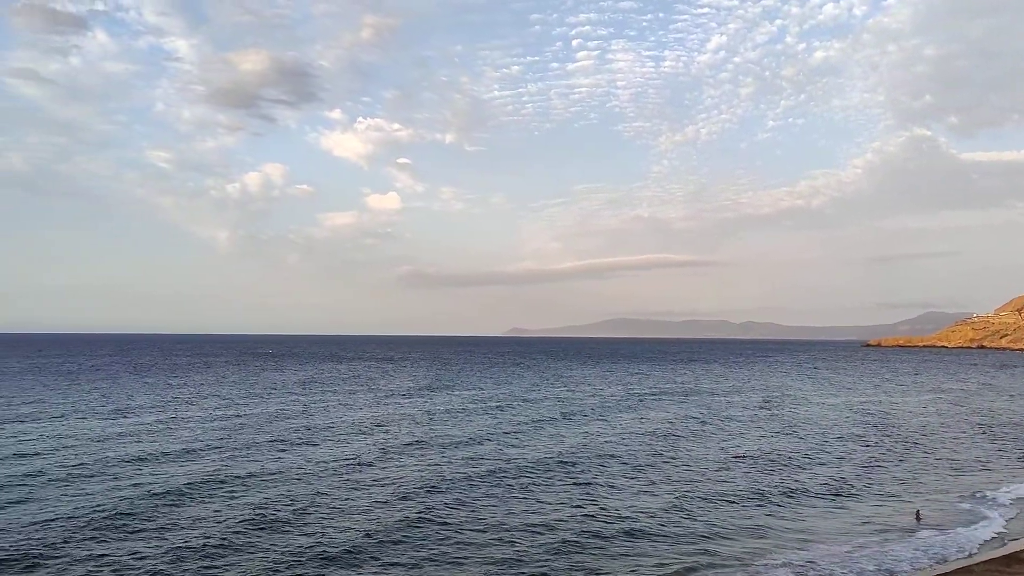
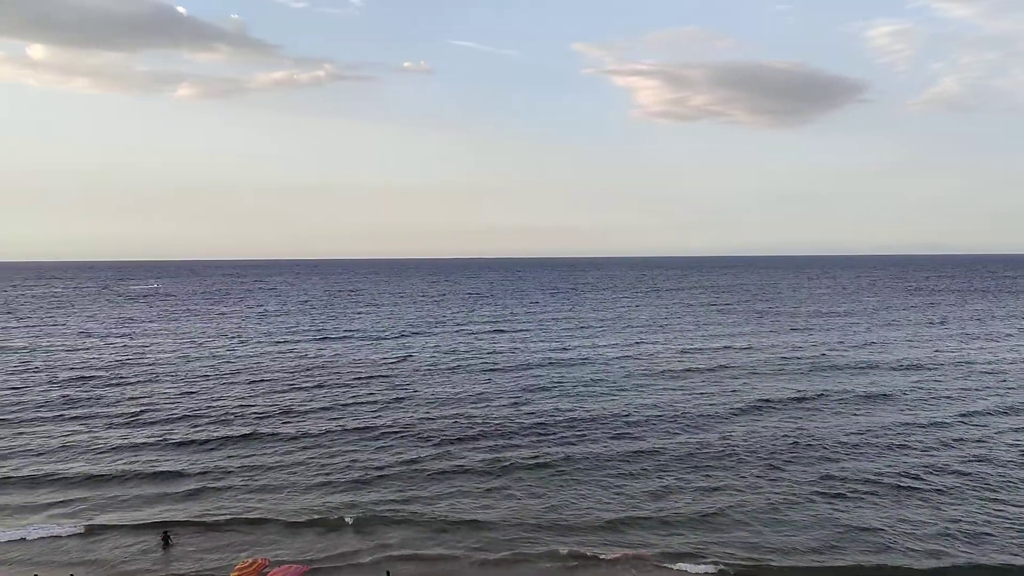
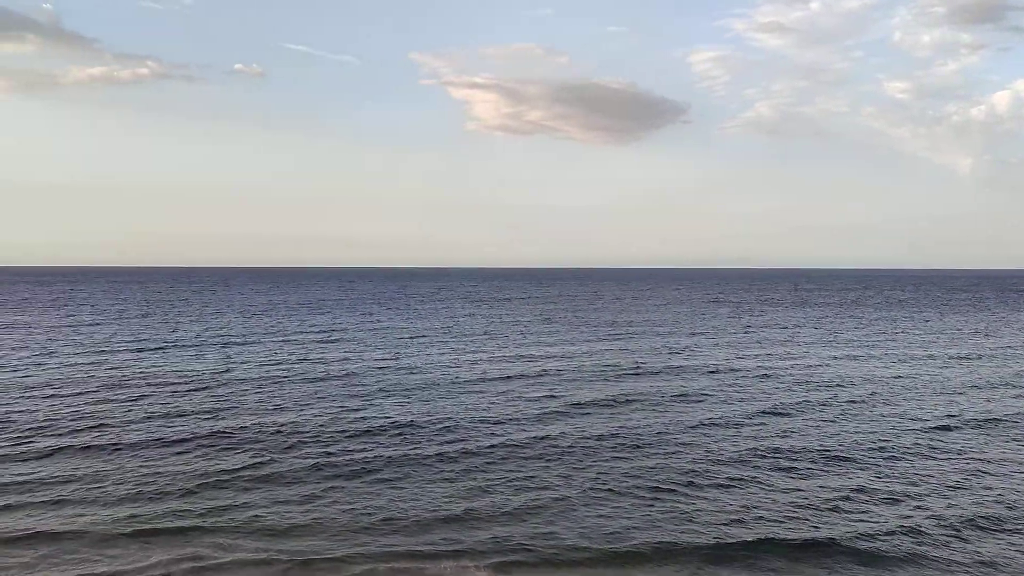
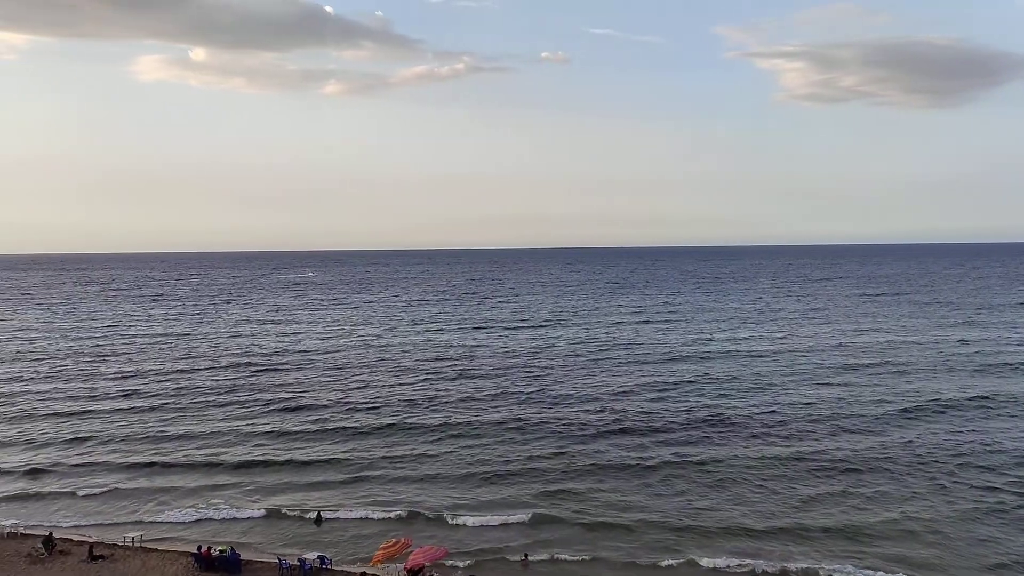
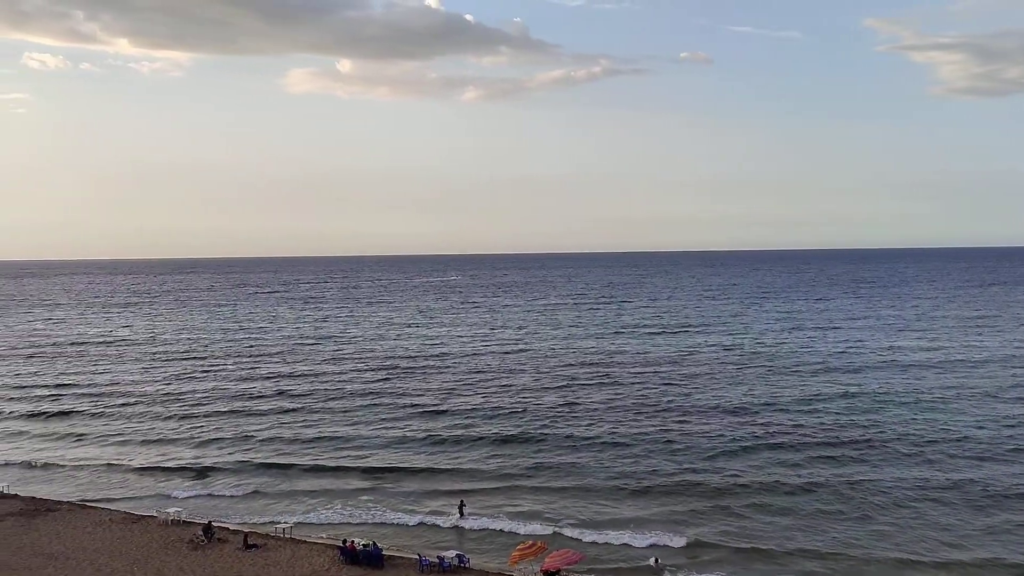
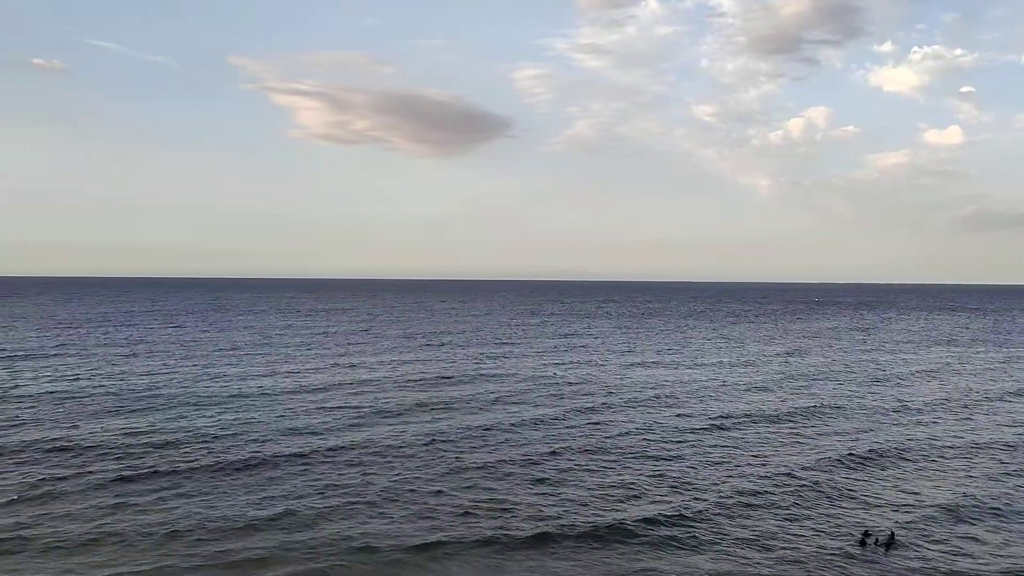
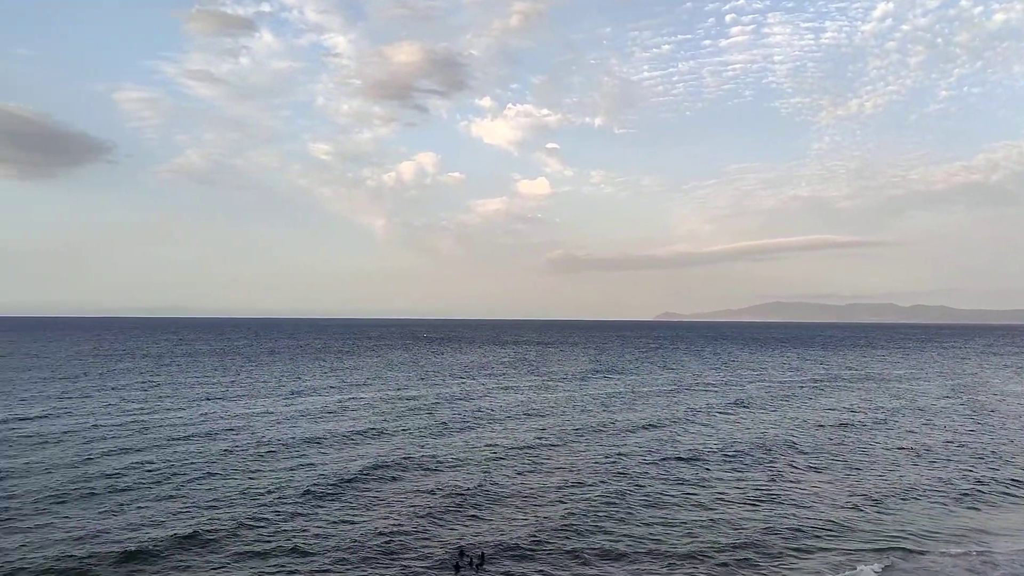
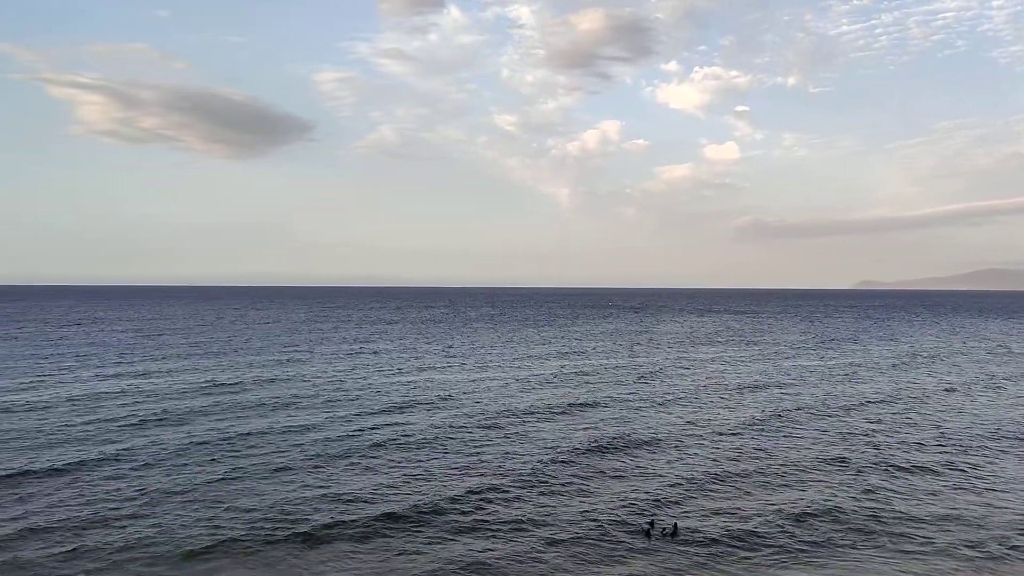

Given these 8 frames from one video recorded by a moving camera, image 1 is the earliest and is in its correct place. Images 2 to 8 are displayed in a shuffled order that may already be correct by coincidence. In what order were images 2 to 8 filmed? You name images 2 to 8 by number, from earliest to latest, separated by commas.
7, 8, 6, 3, 2, 4, 5
